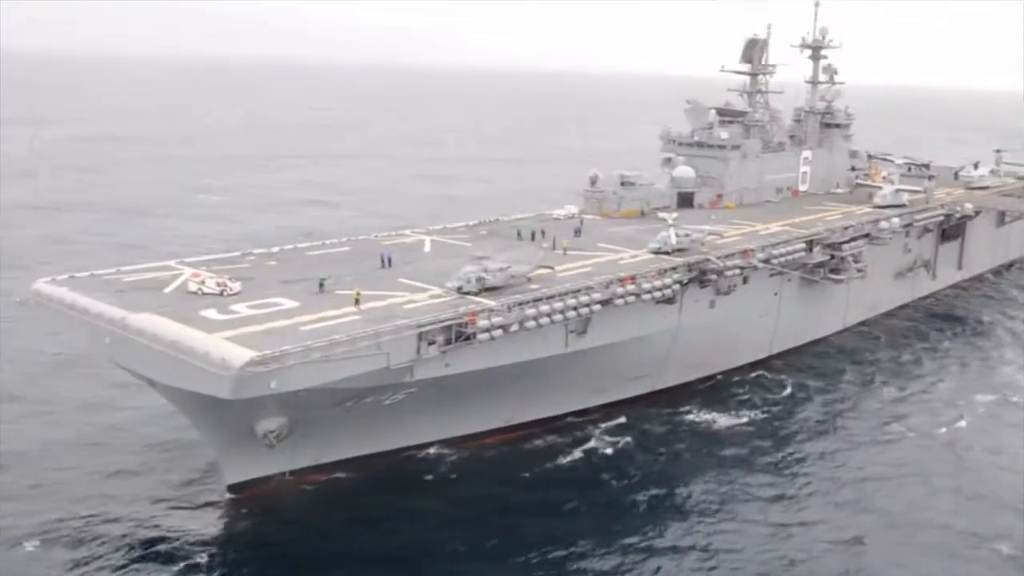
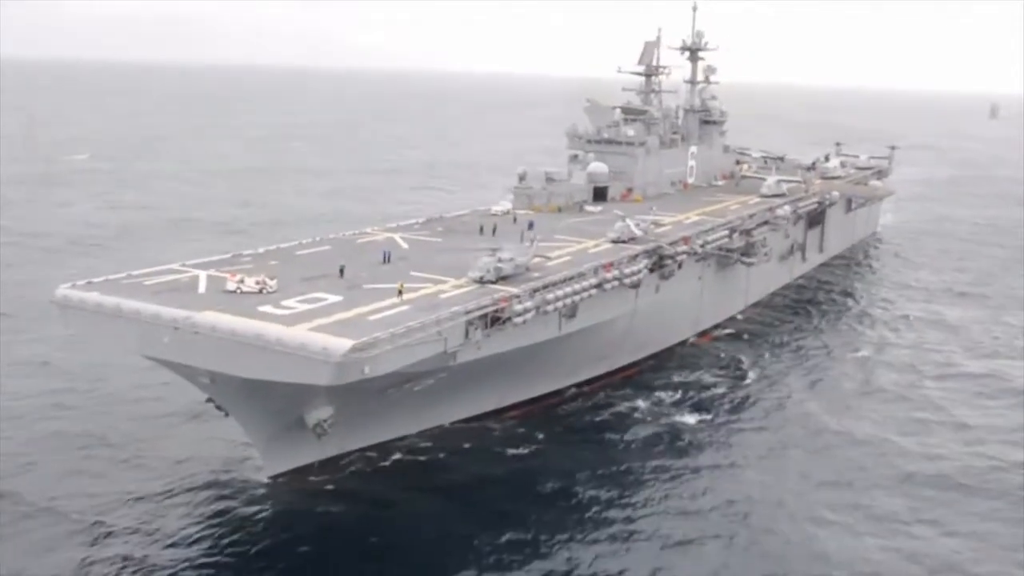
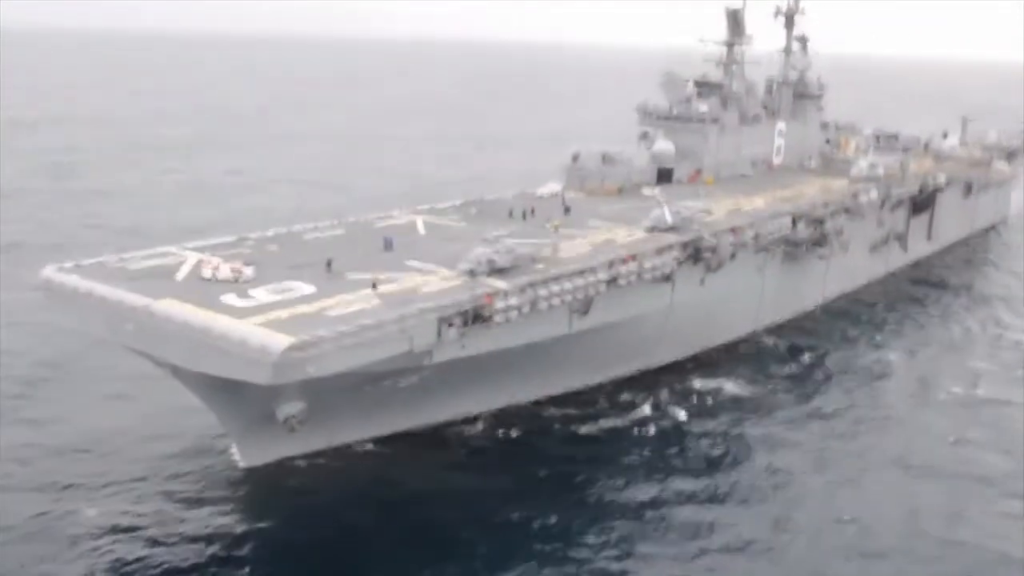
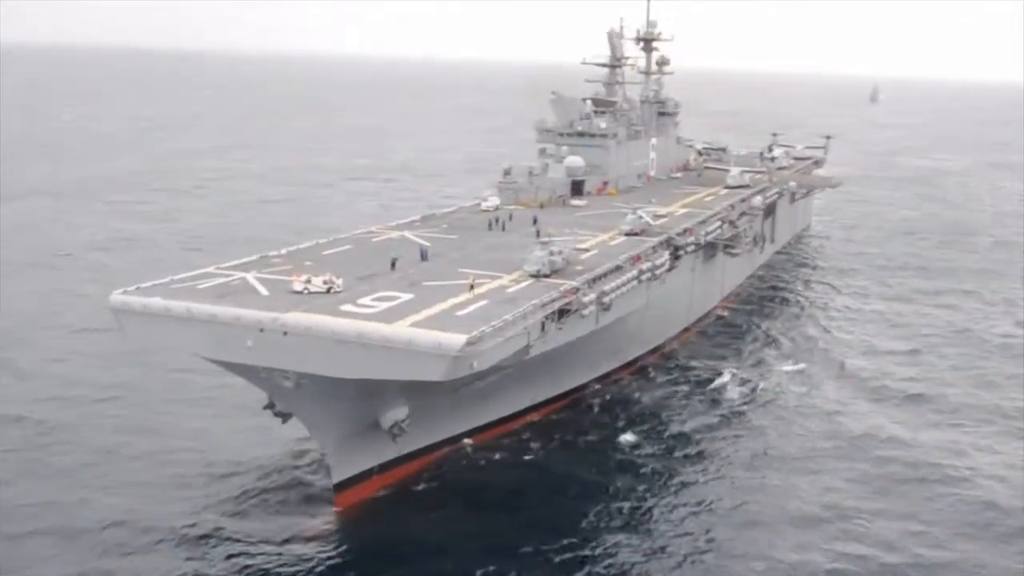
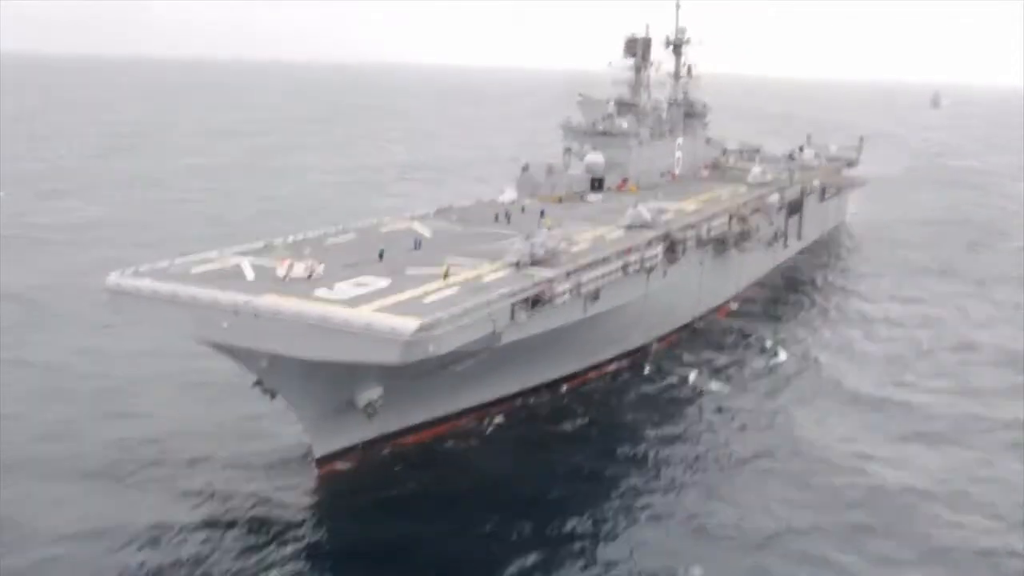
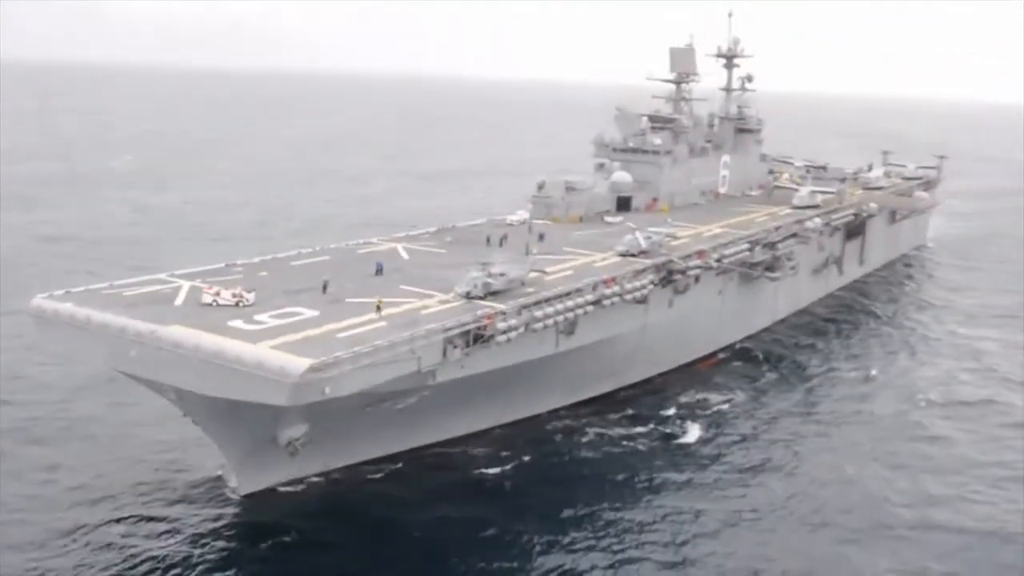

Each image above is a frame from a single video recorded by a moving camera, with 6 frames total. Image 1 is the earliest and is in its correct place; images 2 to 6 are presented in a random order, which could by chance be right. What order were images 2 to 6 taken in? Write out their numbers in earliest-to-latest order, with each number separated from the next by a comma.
3, 6, 2, 5, 4
